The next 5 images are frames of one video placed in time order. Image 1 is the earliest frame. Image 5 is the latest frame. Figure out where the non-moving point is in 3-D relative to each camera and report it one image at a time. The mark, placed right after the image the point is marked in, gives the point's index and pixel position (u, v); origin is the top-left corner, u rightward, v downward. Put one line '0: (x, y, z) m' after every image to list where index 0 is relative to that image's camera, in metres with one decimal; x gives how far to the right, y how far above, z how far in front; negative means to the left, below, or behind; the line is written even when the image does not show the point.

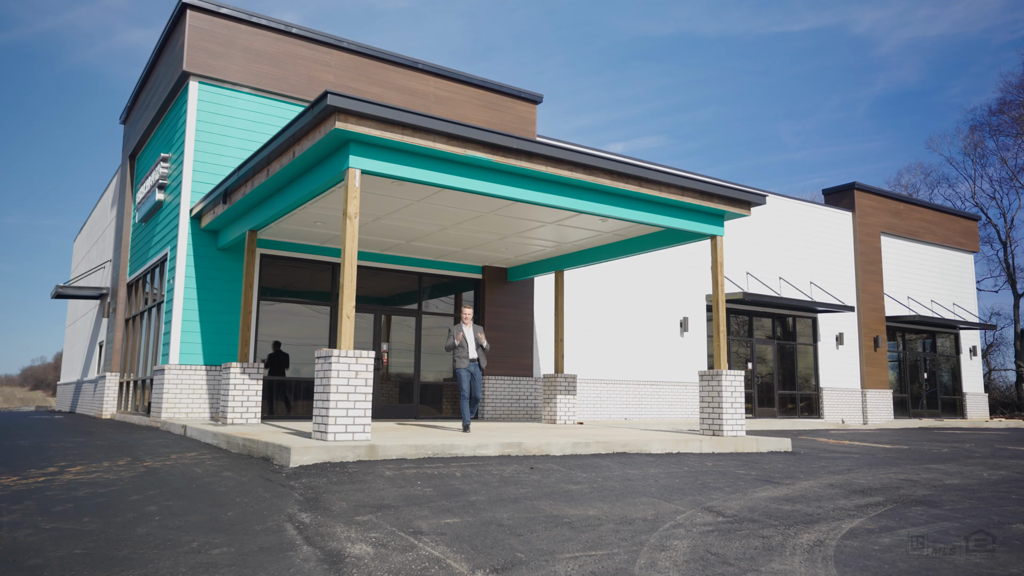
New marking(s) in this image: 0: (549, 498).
0: (+0.3, -1.8, +5.8) m
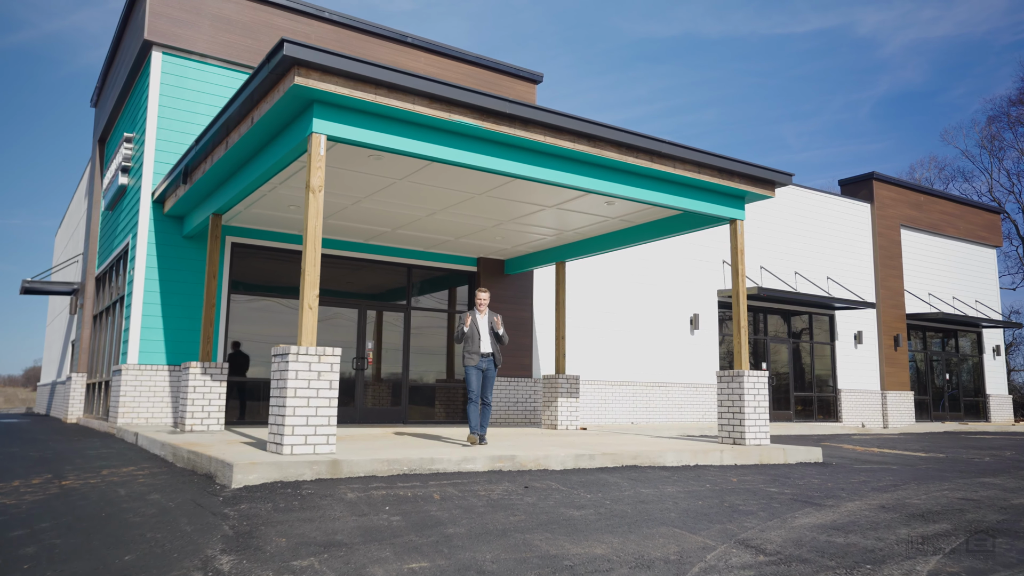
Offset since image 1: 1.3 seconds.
0: (+0.2, -1.6, +4.7) m
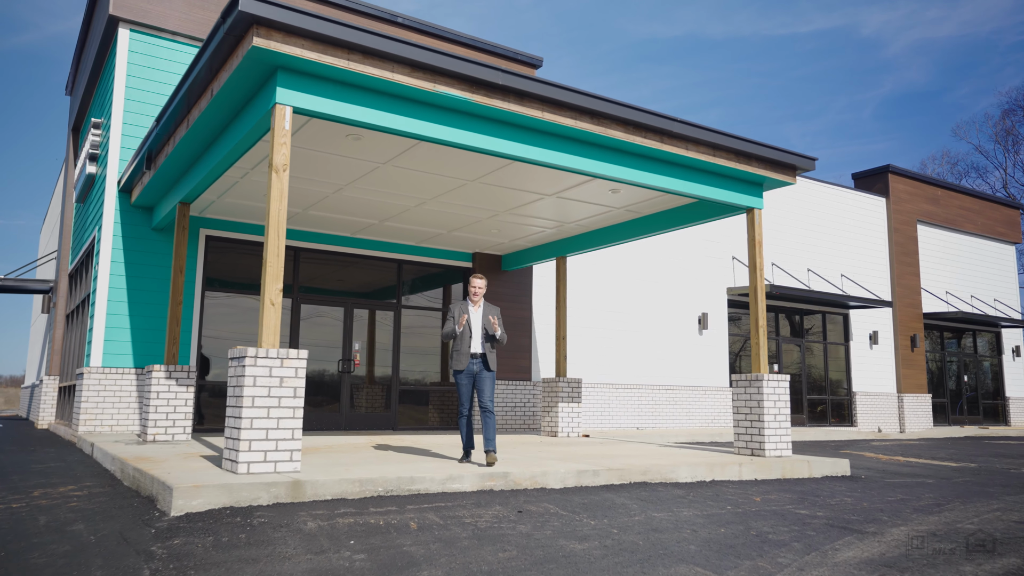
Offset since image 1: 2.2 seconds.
0: (+0.2, -1.6, +3.9) m
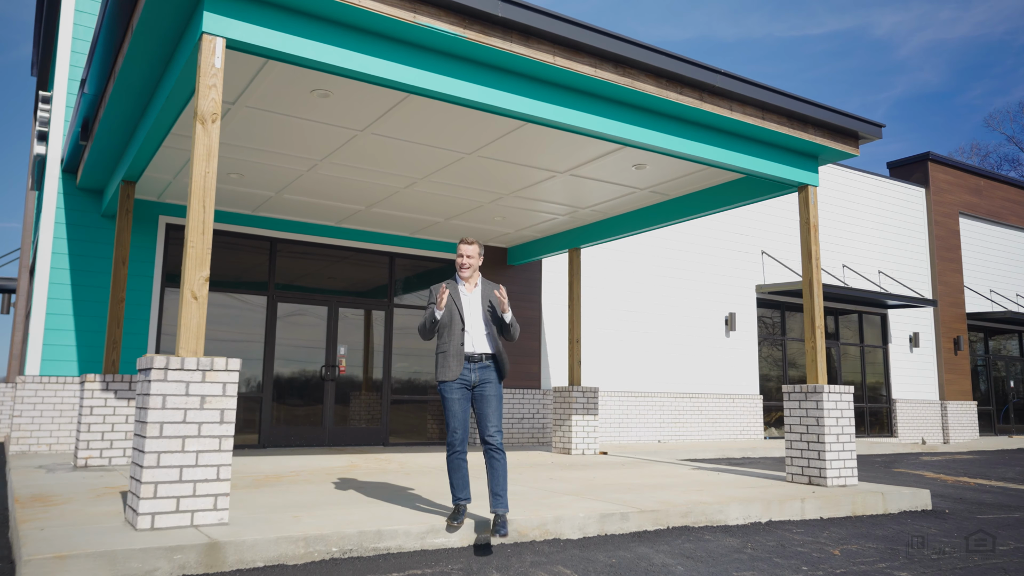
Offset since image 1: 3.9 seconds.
0: (+0.2, -1.5, +2.4) m
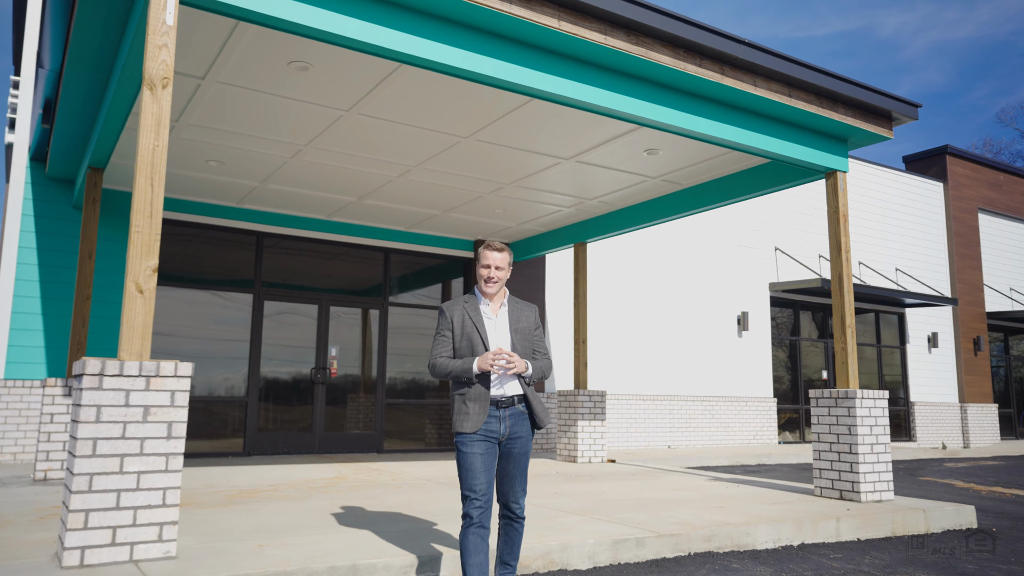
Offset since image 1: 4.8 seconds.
0: (+0.1, -1.5, +1.8) m
